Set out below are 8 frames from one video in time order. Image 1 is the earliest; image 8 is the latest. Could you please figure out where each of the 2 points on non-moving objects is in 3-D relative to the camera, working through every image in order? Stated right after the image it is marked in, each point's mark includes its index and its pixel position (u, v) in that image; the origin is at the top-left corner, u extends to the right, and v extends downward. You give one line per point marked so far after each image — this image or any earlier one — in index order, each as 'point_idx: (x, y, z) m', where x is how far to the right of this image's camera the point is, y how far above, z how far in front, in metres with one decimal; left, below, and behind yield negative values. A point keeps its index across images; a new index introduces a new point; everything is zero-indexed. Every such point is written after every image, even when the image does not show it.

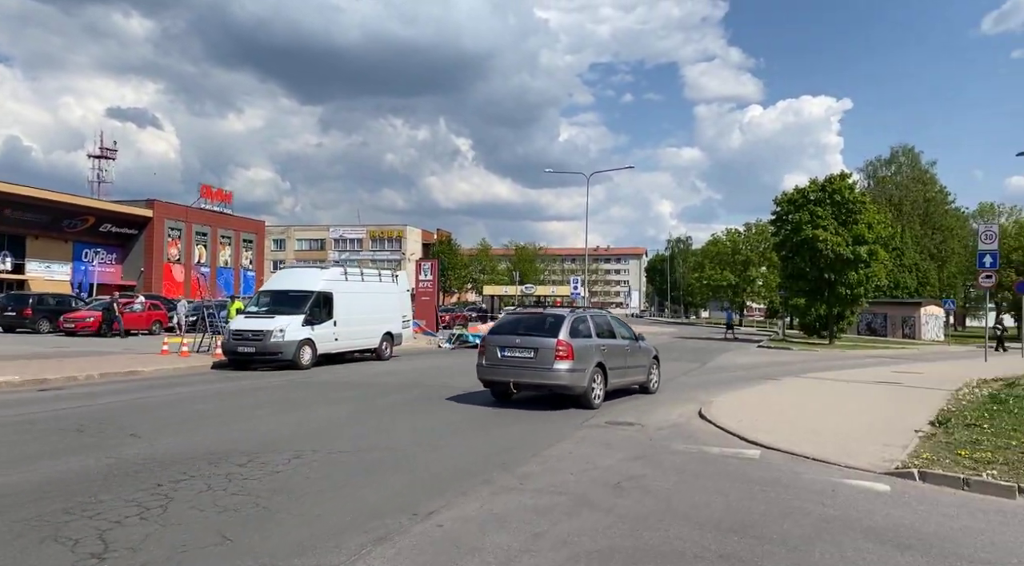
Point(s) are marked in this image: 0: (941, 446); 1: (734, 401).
0: (+5.3, -2.0, +9.0) m
1: (+3.9, -2.0, +12.6) m
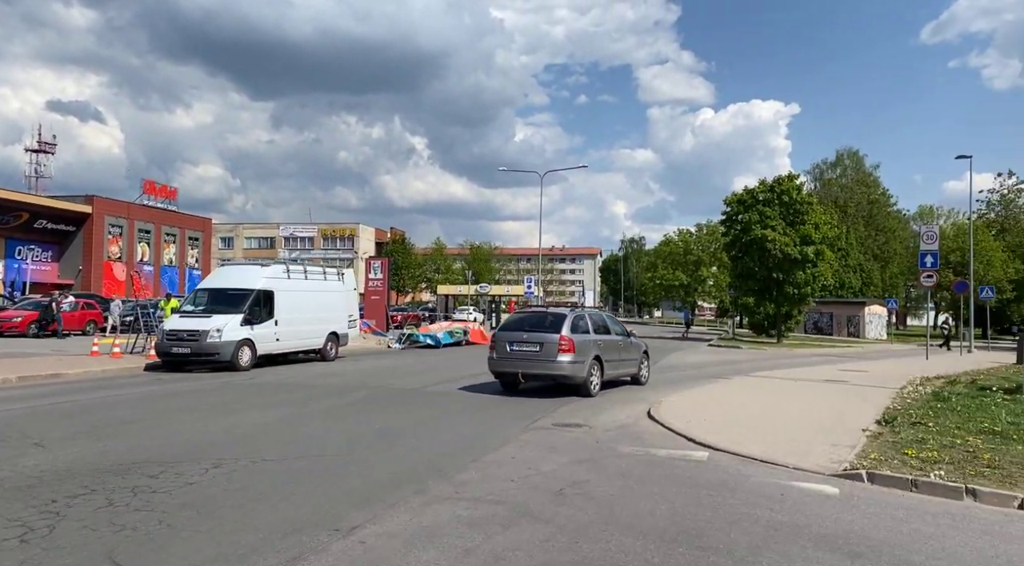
0: (+4.6, -2.0, +8.9) m
1: (+3.0, -2.0, +12.4) m
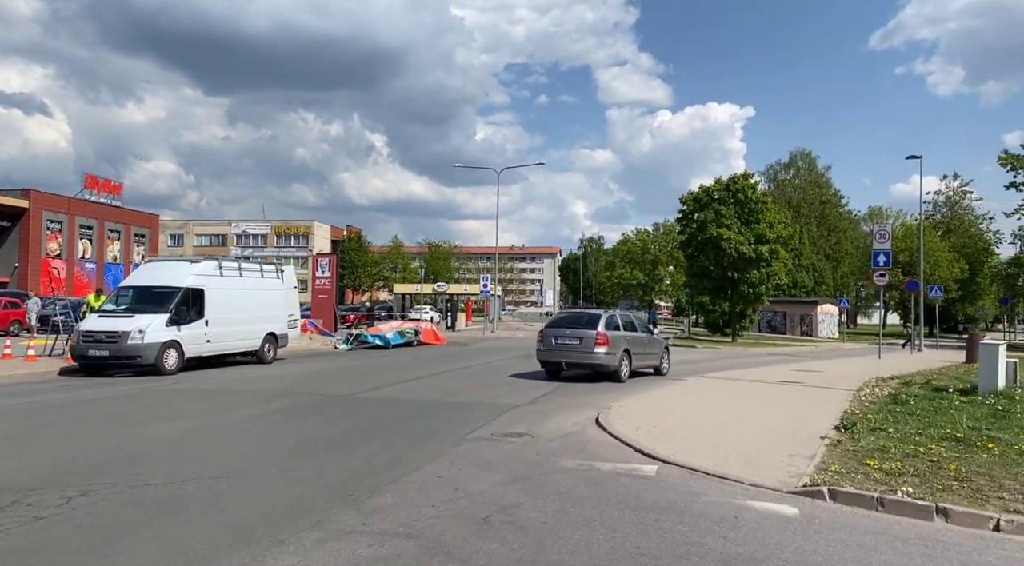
0: (+3.8, -2.0, +8.3) m
1: (+2.0, -1.9, +11.7) m
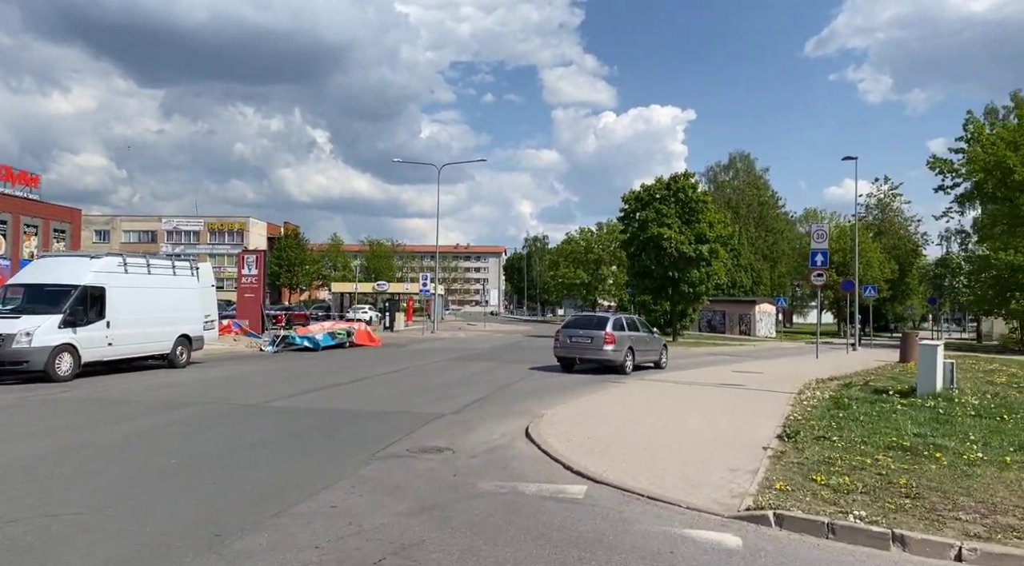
0: (+2.9, -2.0, +7.7) m
1: (+0.9, -1.9, +10.9) m
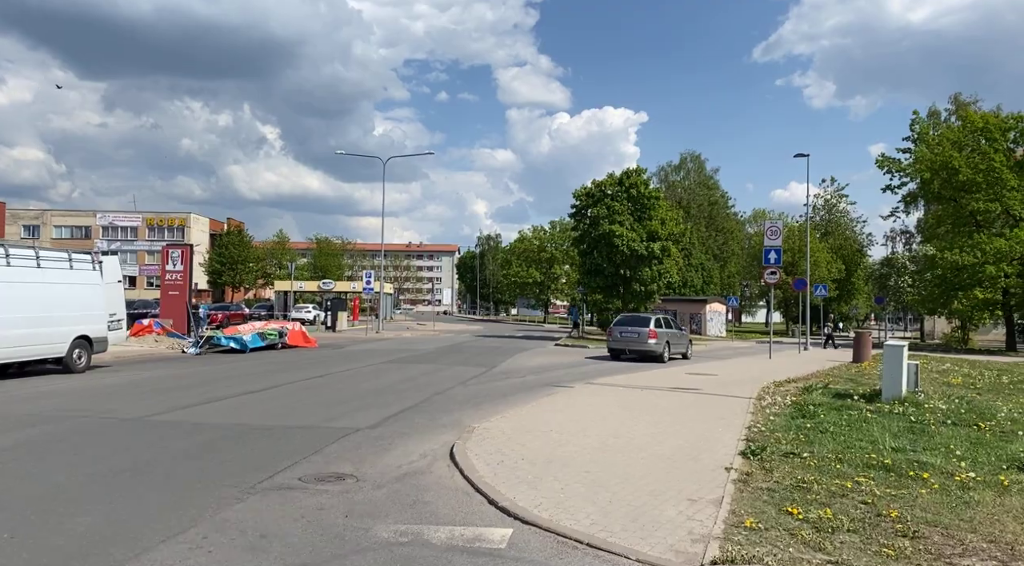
0: (+2.2, -1.9, +6.4) m
1: (-0.1, -1.8, +9.5) m
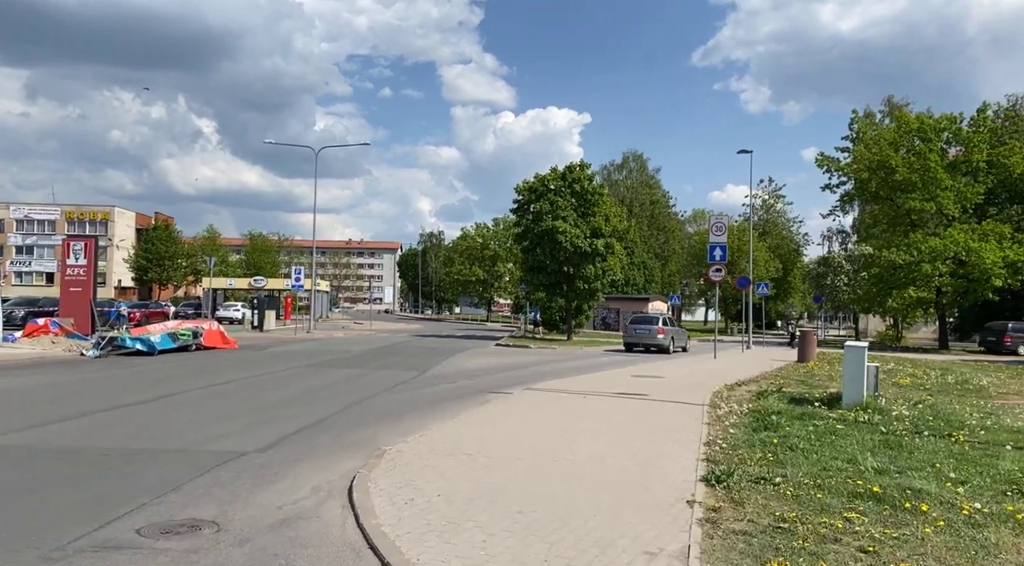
0: (+1.6, -1.8, +5.0) m
1: (-0.9, -1.8, +7.9) m
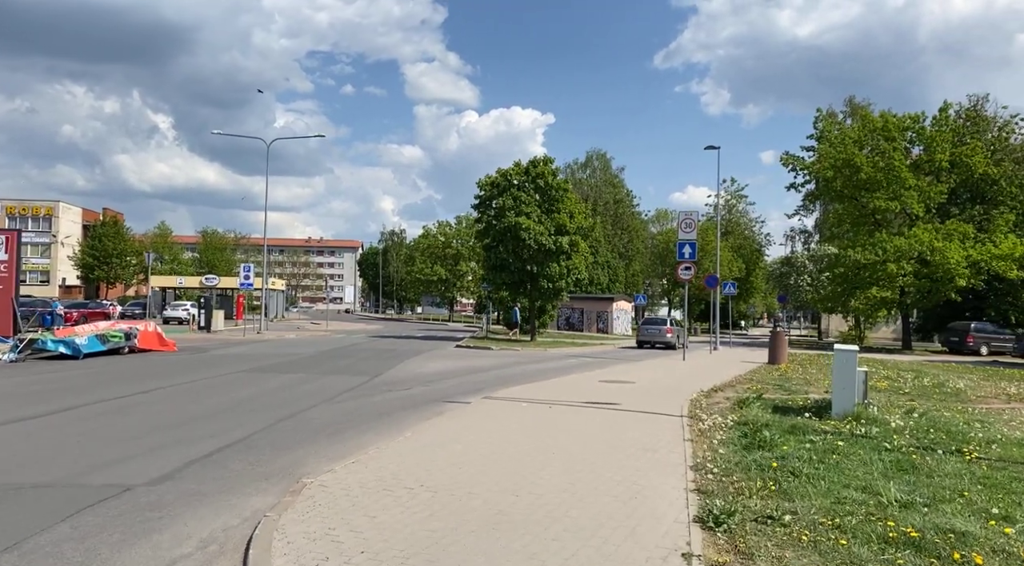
0: (+1.3, -1.8, +3.7) m
1: (-1.4, -1.7, +6.5) m
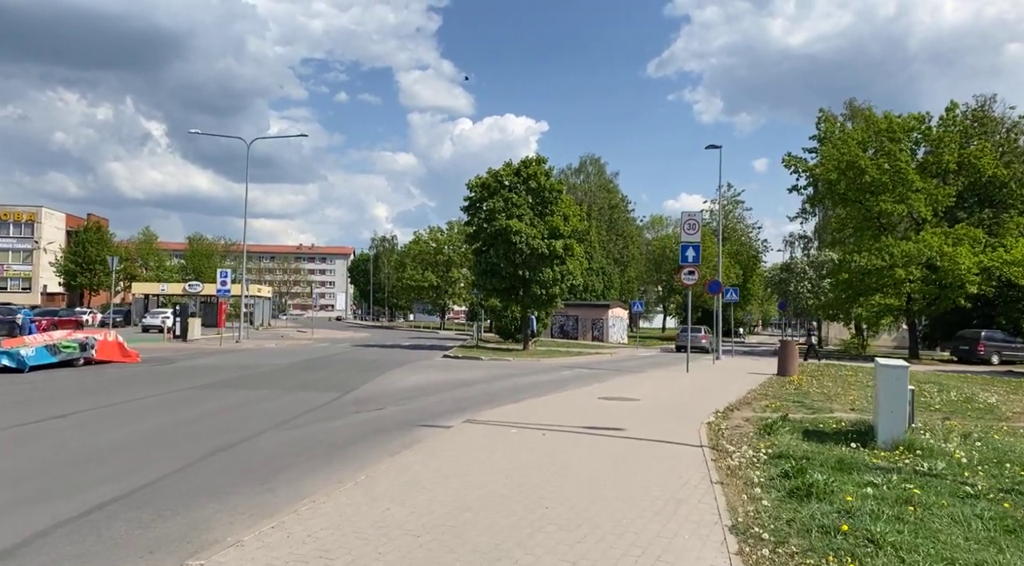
0: (+1.1, -1.7, +1.9) m
1: (-1.5, -1.7, +4.7) m
